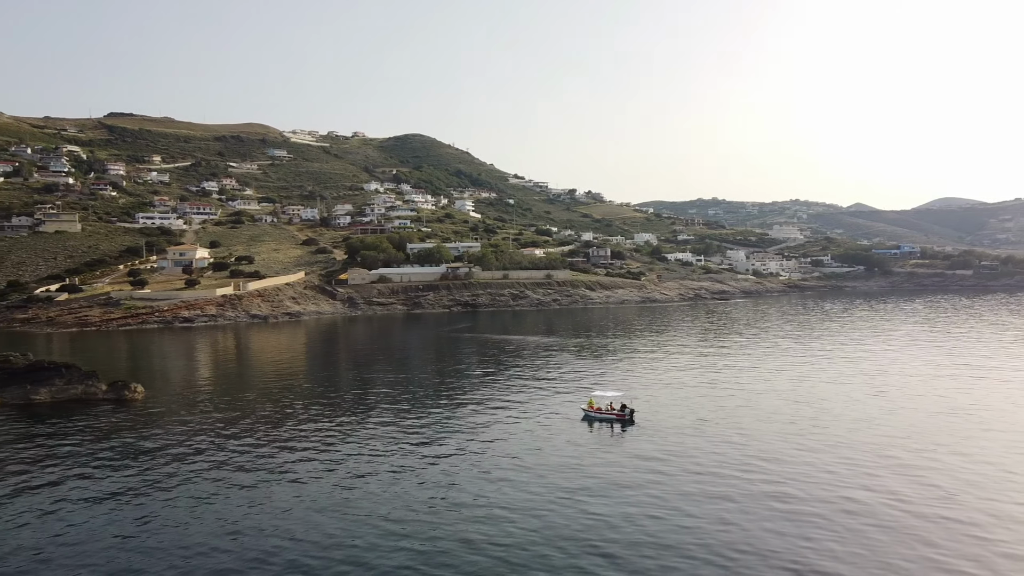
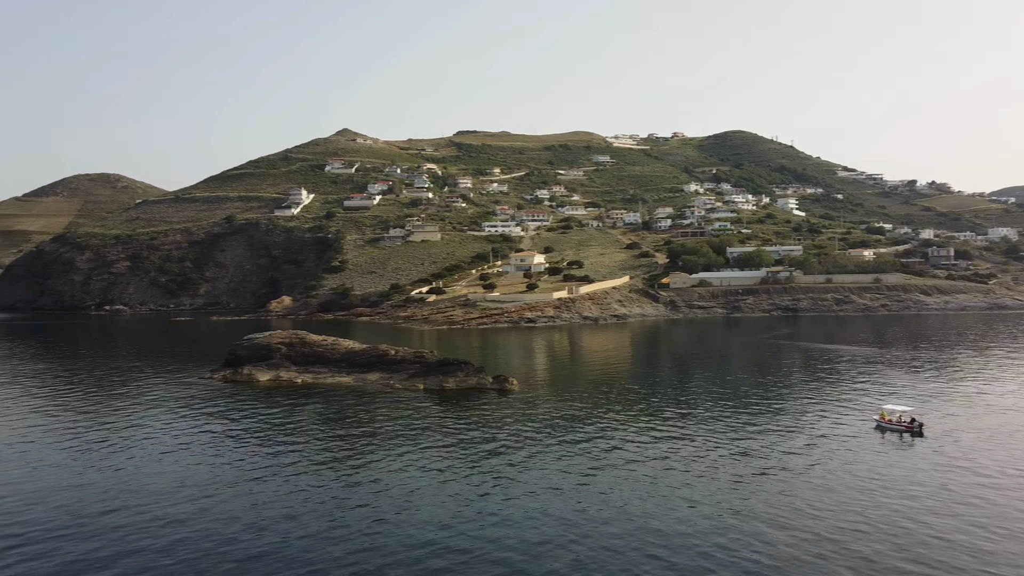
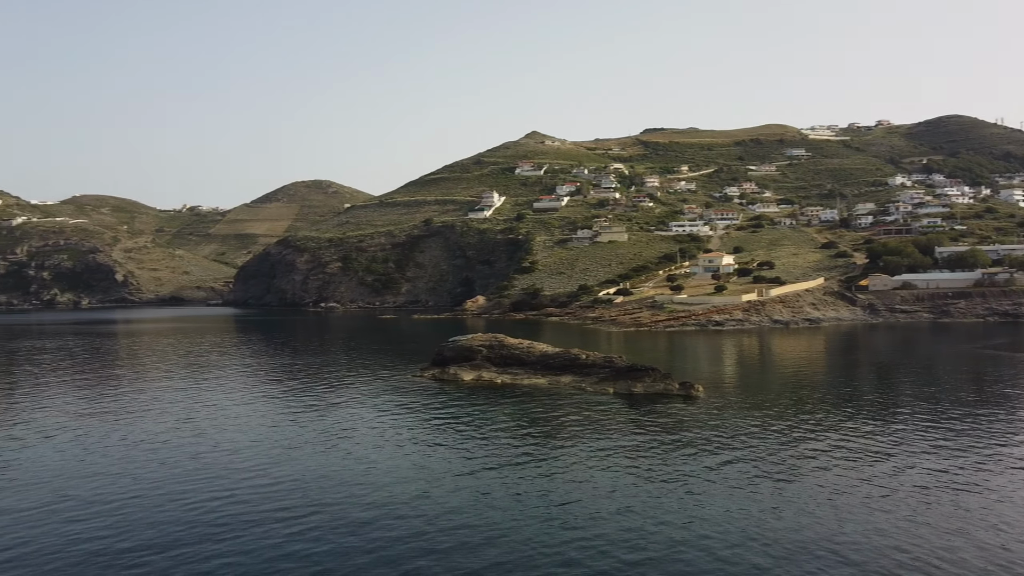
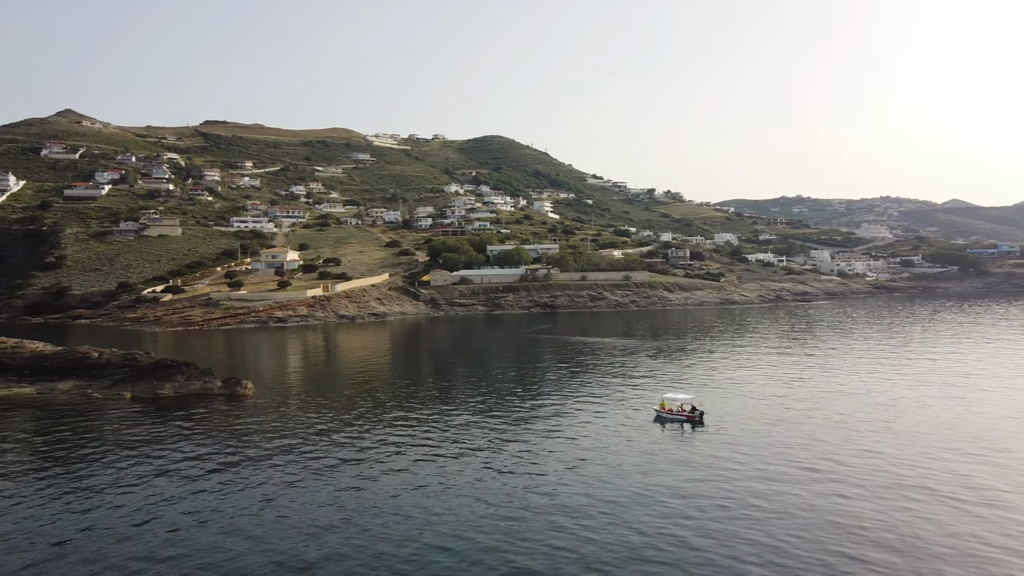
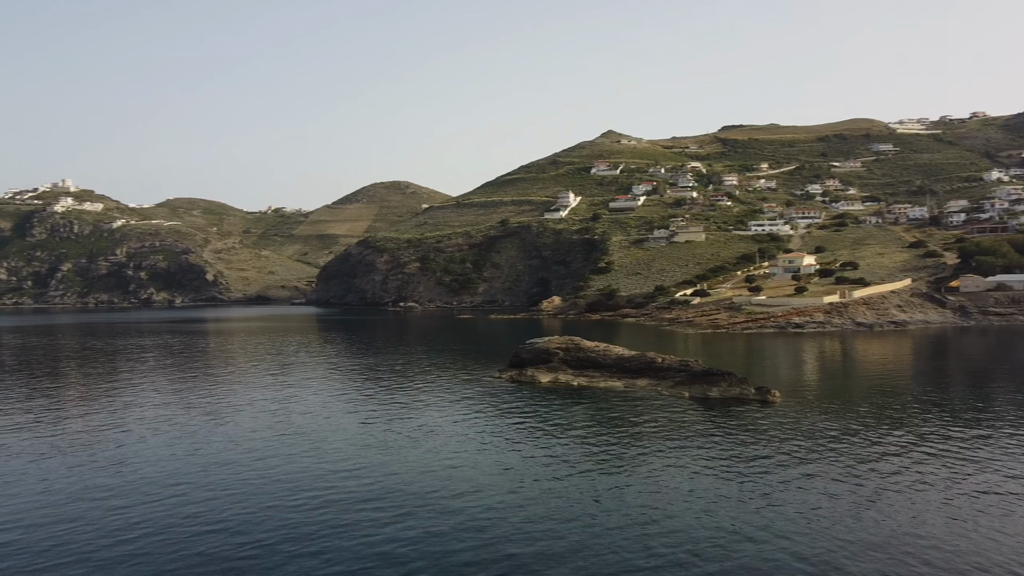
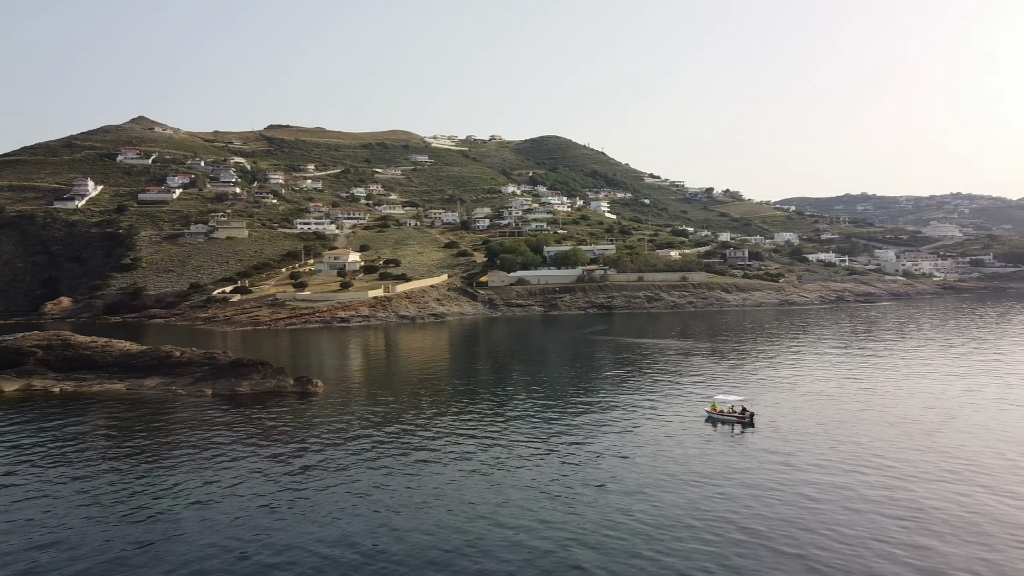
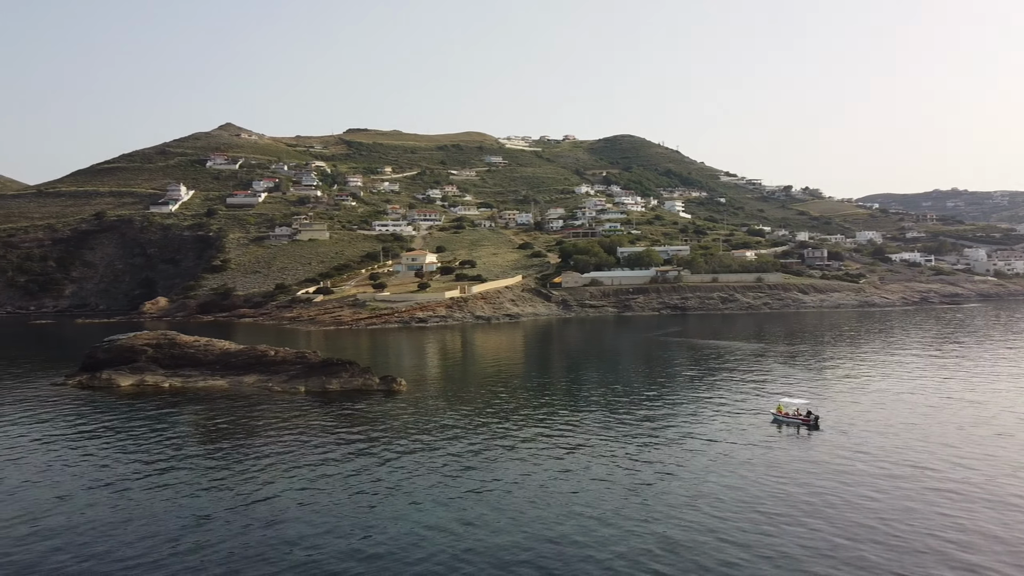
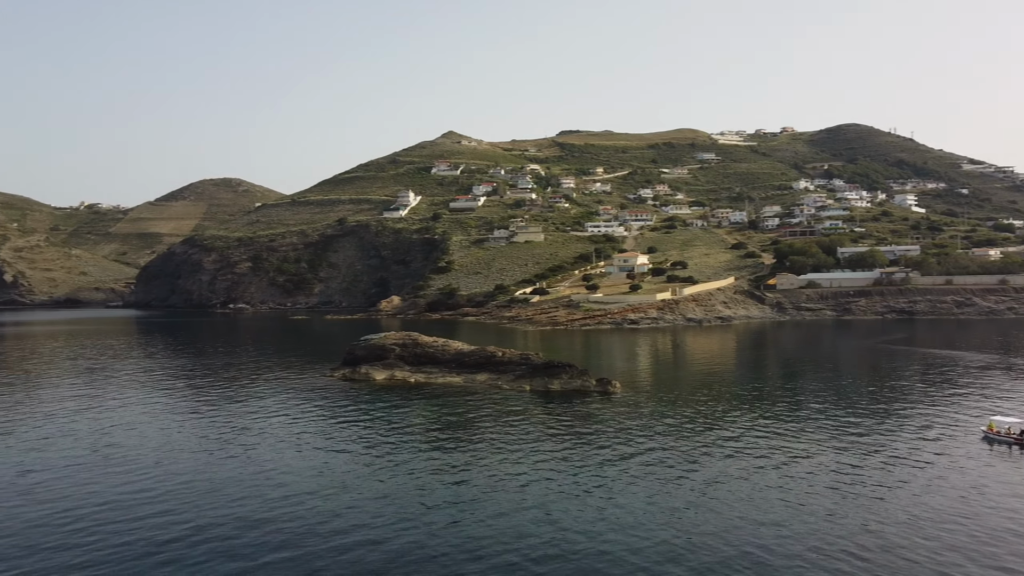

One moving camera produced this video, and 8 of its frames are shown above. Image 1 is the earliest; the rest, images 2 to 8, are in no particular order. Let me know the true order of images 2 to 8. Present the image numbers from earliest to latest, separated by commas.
4, 6, 7, 2, 8, 3, 5
